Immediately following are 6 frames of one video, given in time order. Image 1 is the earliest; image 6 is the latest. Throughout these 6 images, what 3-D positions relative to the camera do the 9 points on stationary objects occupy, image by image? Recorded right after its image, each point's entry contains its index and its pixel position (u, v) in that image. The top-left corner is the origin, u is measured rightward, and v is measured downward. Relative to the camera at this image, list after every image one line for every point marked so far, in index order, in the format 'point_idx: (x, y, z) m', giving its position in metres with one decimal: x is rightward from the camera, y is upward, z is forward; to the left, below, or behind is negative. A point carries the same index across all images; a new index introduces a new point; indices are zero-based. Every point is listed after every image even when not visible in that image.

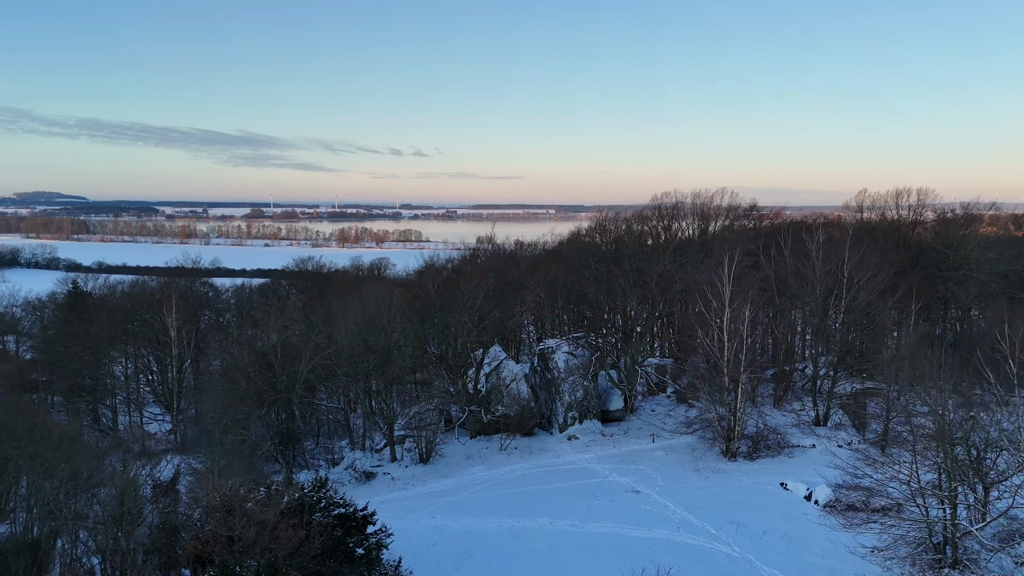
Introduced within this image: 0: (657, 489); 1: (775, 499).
0: (+5.1, -6.8, +18.2) m
1: (+8.7, -6.8, +17.5) m
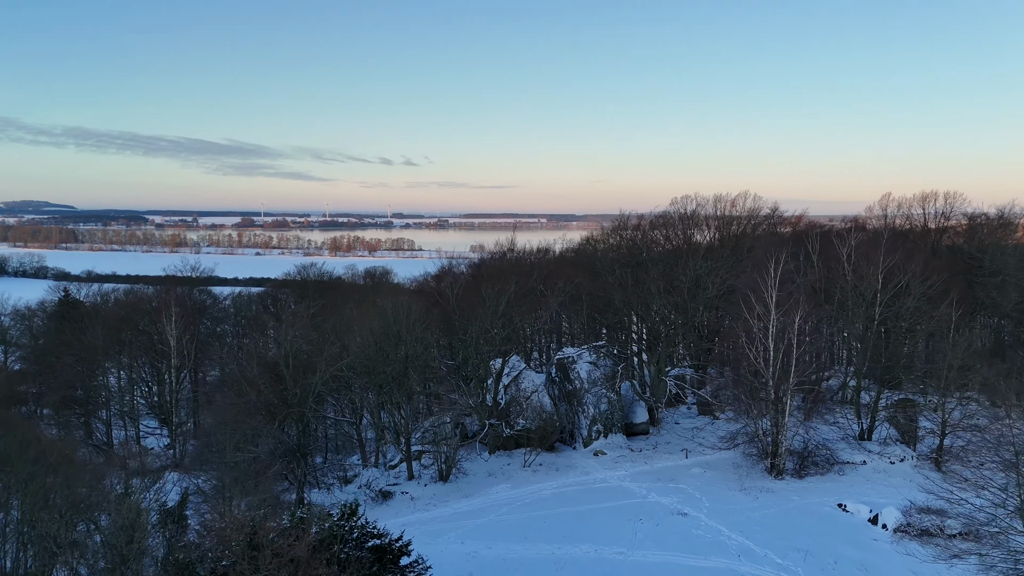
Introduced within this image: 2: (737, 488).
0: (+6.1, -6.9, +16.8) m
1: (+9.8, -7.0, +16.1) m
2: (+7.9, -6.9, +18.7) m
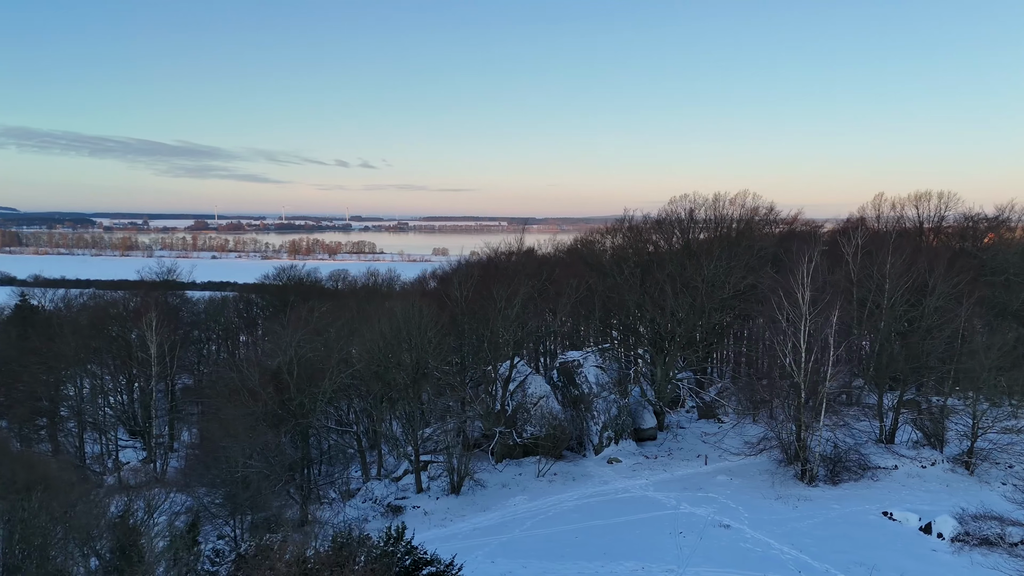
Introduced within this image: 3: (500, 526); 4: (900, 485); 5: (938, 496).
0: (+7.0, -6.9, +16.0) m
1: (+10.6, -6.9, +15.4) m
2: (+8.6, -6.8, +17.9) m
3: (-0.4, -7.7, +17.8) m
4: (+13.4, -6.8, +18.7) m
5: (+13.7, -6.6, +17.4) m
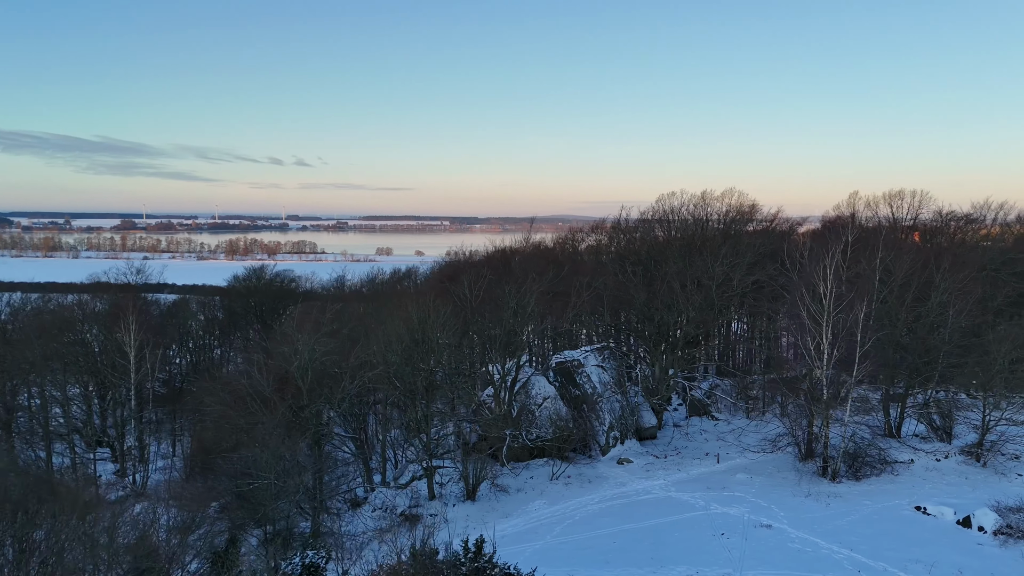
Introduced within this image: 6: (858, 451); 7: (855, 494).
0: (+8.0, -6.8, +15.8) m
1: (+11.6, -6.8, +15.4) m
2: (+9.4, -6.7, +17.8) m
3: (+0.5, -7.6, +17.1) m
4: (+14.1, -6.6, +19.0) m
5: (+14.6, -6.5, +17.7) m
6: (+12.6, -6.0, +19.9) m
7: (+11.3, -6.8, +18.0) m
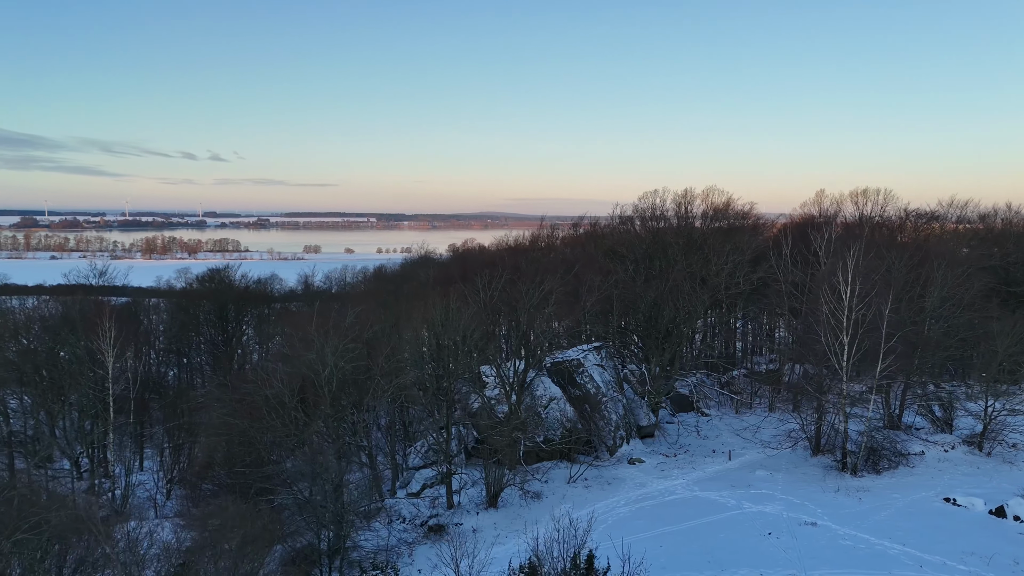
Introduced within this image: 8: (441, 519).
0: (+9.1, -6.7, +15.9) m
1: (+12.8, -6.7, +15.9) m
2: (+10.4, -6.6, +18.1) m
3: (+1.6, -7.6, +16.6) m
4: (+15.0, -6.5, +19.6) m
5: (+15.5, -6.4, +18.3) m
6: (+13.4, -5.8, +20.3) m
7: (+12.2, -6.7, +18.3) m
8: (-2.8, -8.3, +19.7) m
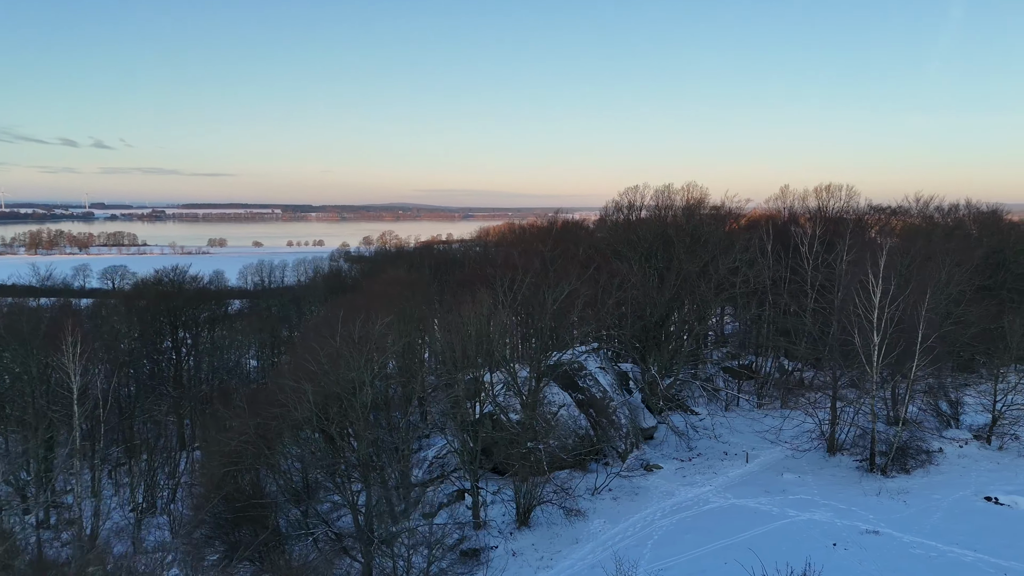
0: (+10.5, -6.8, +15.7) m
1: (+14.2, -6.7, +16.0) m
2: (+11.6, -6.7, +18.0) m
3: (+2.9, -7.8, +15.7) m
4: (+16.0, -6.5, +20.0) m
5: (+16.6, -6.4, +18.8) m
6: (+14.3, -5.8, +20.5) m
7: (+13.4, -6.7, +18.5) m
8: (-1.7, -8.5, +18.4) m
